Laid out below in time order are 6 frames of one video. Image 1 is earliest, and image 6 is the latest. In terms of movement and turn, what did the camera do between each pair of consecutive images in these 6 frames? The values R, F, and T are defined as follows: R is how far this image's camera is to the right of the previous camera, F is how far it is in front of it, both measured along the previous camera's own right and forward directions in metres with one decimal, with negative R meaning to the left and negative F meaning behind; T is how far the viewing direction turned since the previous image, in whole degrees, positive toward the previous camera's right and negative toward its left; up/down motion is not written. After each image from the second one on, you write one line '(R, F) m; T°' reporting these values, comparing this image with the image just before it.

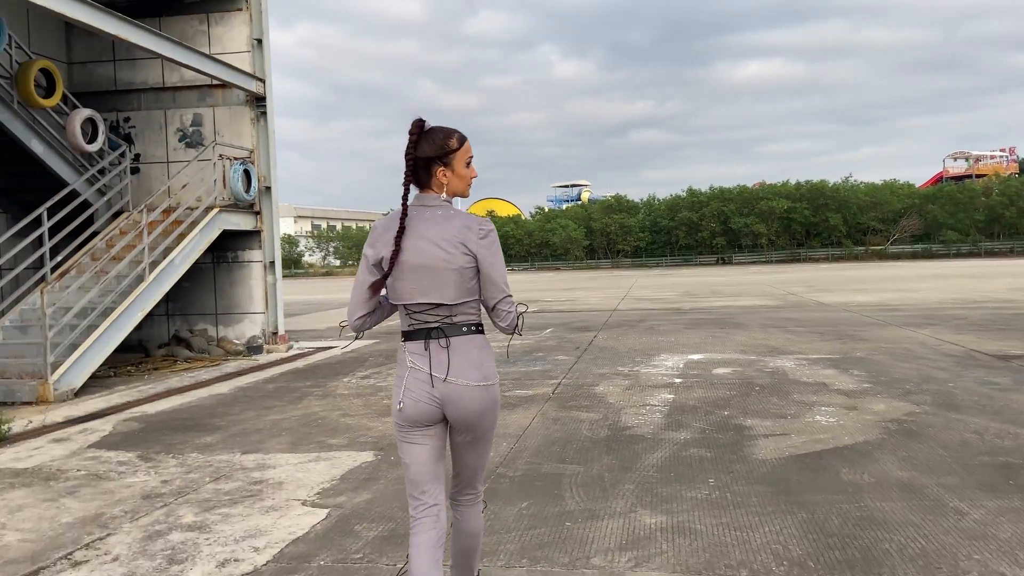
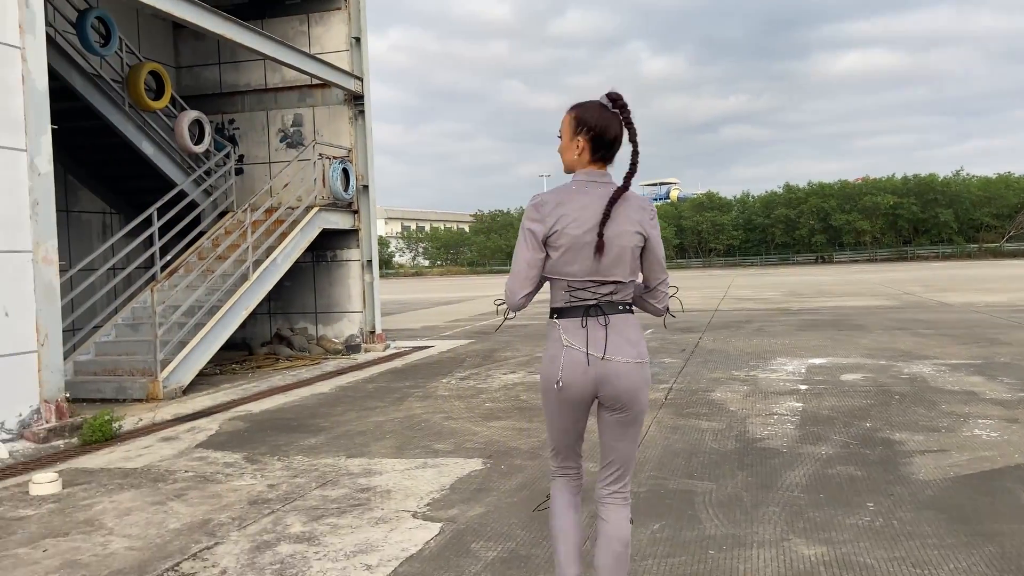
(-0.2, +0.4) m; -6°
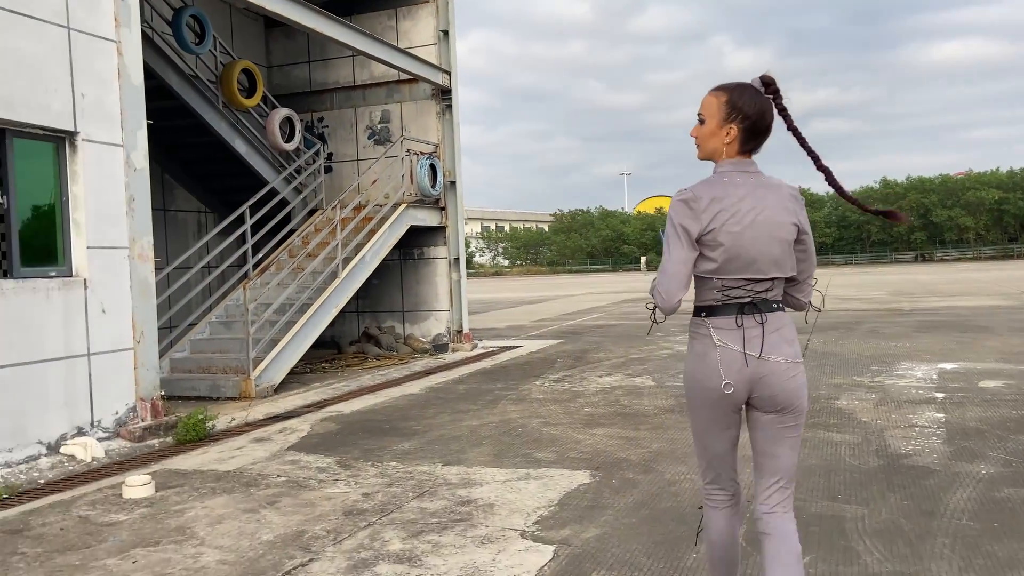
(-0.2, +0.5) m; -6°
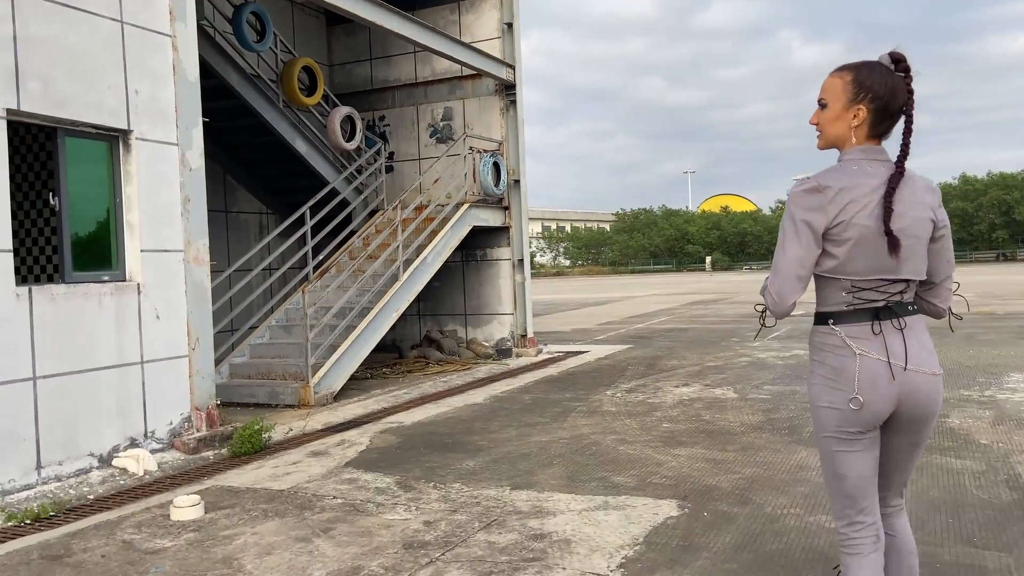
(-0.1, +0.5) m; -5°
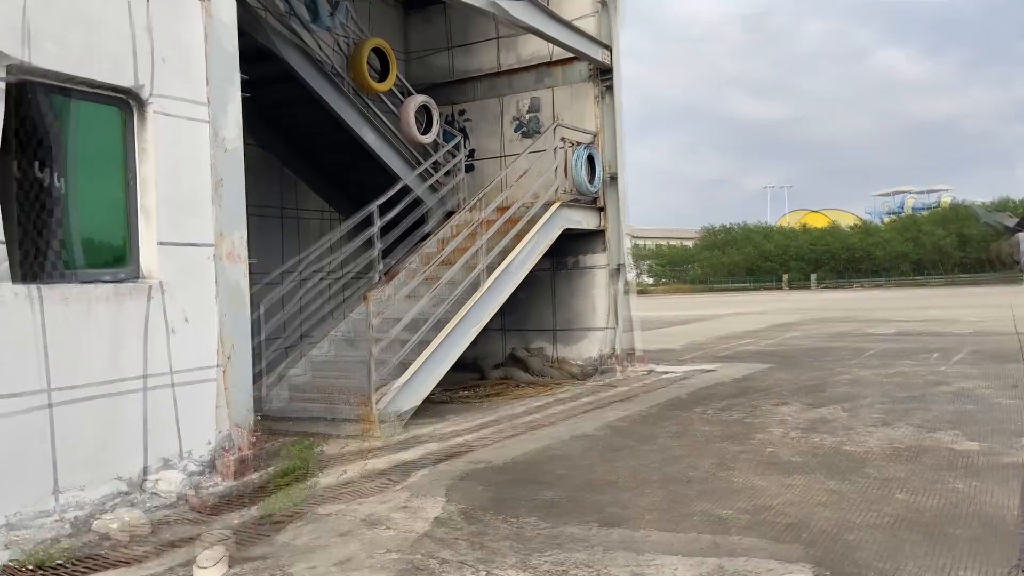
(-0.1, +1.1) m; -6°
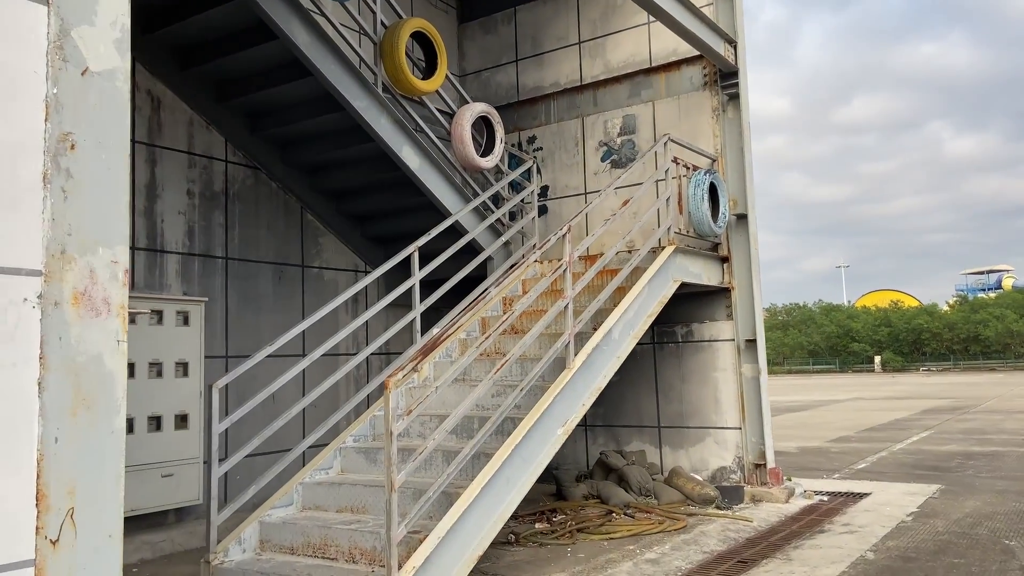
(-0.3, +2.6) m; -4°
